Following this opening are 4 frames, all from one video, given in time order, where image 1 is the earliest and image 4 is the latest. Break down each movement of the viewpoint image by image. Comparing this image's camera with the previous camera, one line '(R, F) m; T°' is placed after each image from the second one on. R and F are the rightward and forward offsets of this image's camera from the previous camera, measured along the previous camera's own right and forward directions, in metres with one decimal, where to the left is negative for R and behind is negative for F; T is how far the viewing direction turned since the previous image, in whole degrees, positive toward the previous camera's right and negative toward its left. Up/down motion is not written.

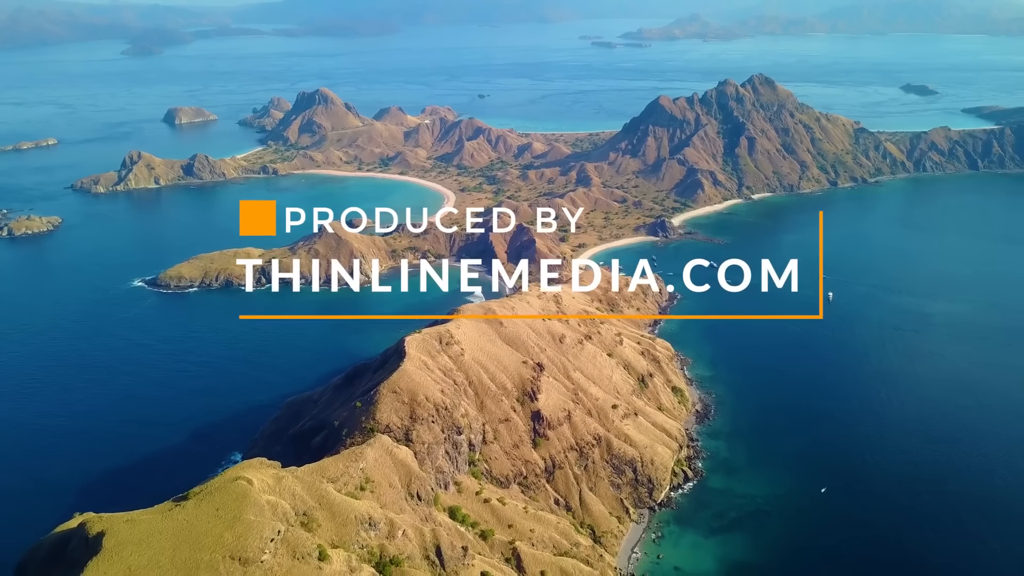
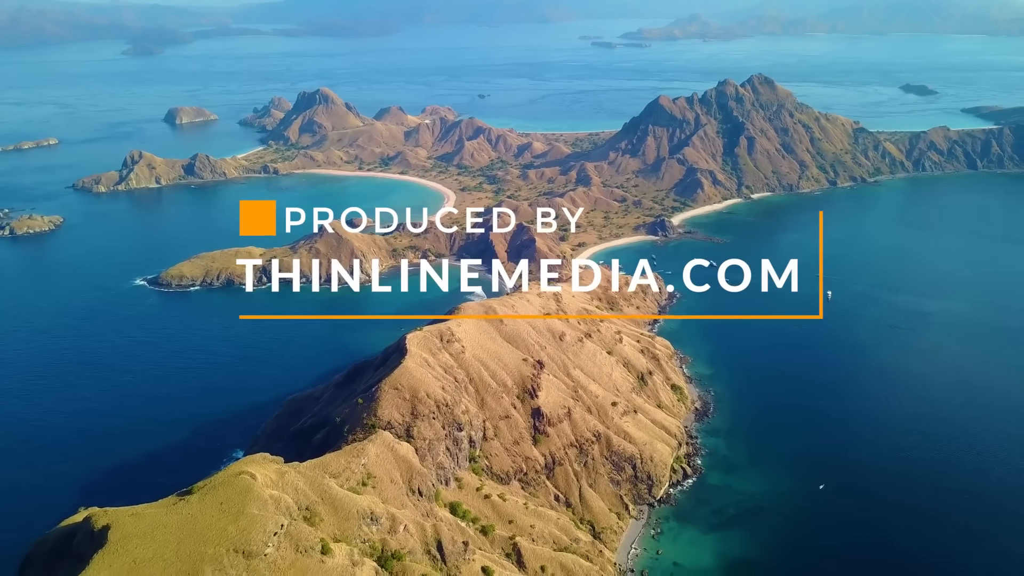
(0.0, -0.5) m; 0°
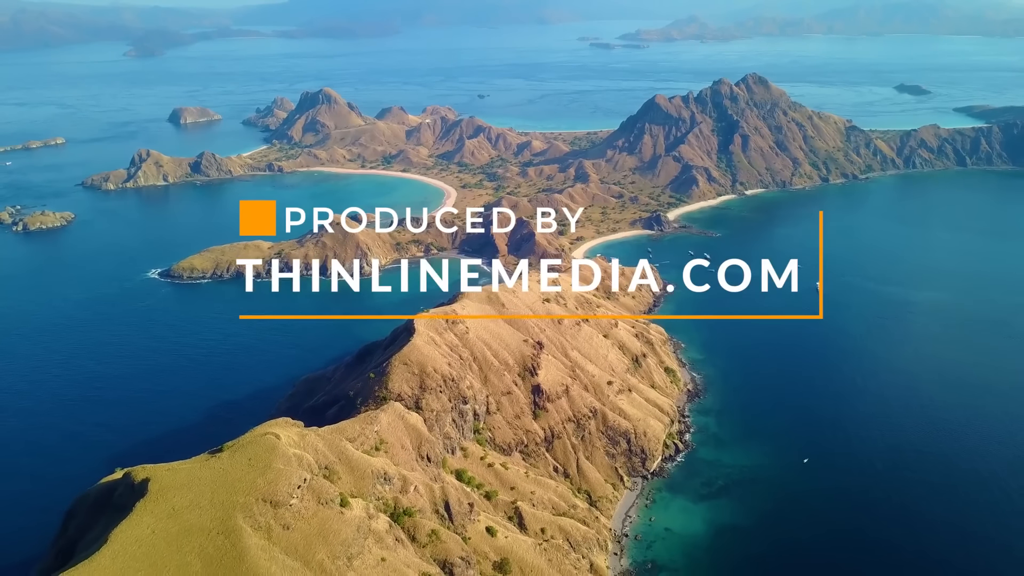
(-0.2, -4.5) m; 0°
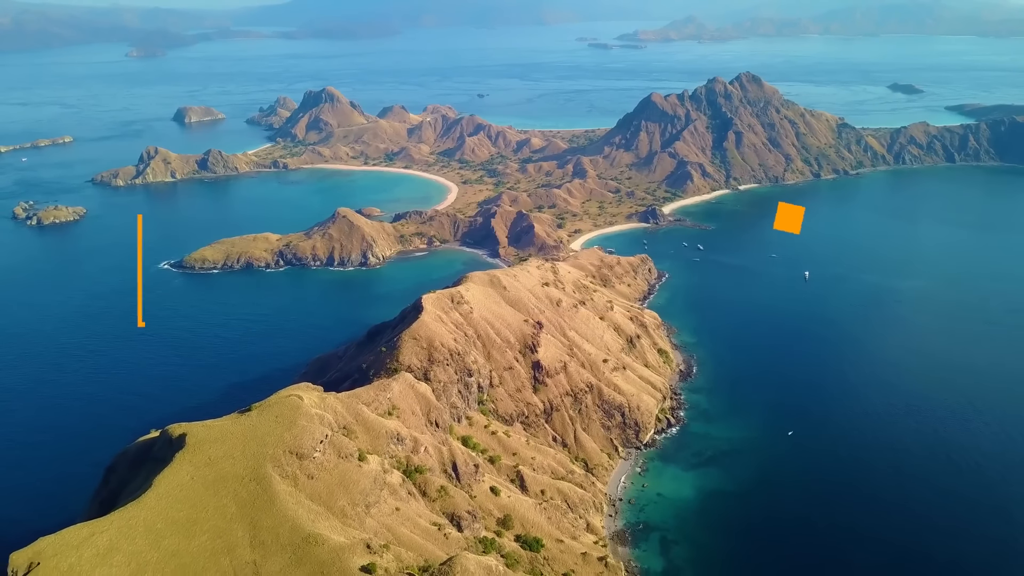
(-0.3, -5.1) m; 0°
